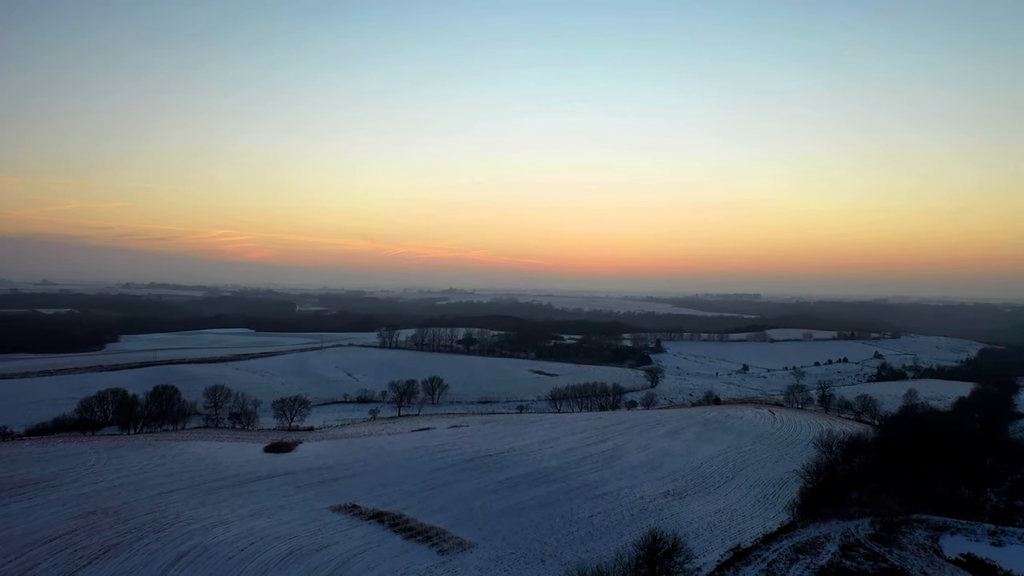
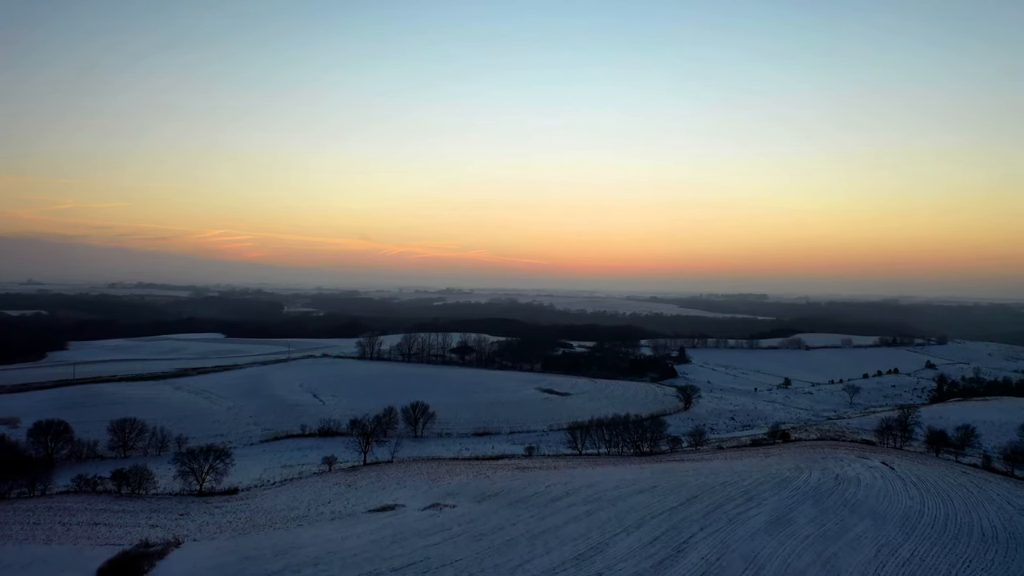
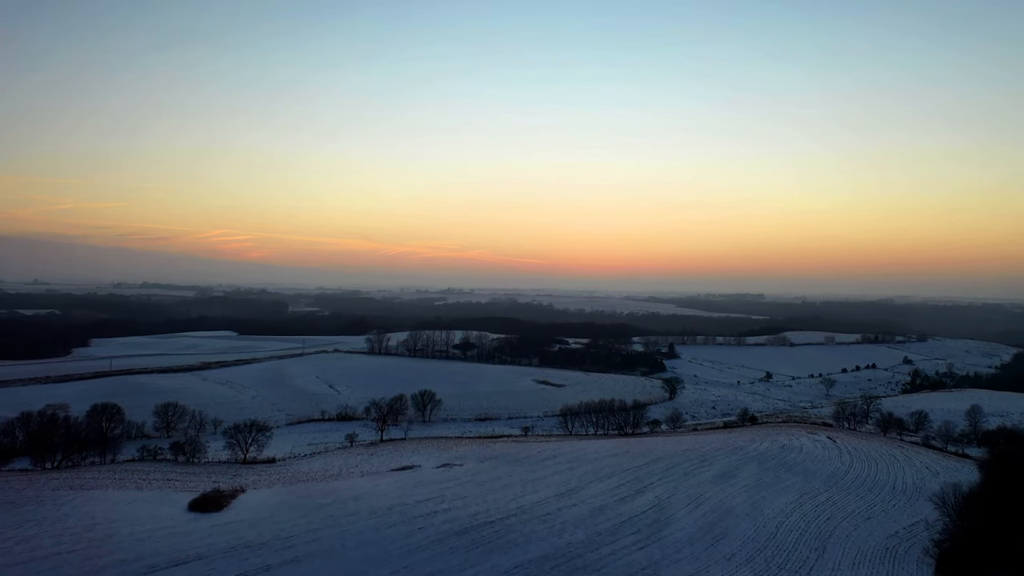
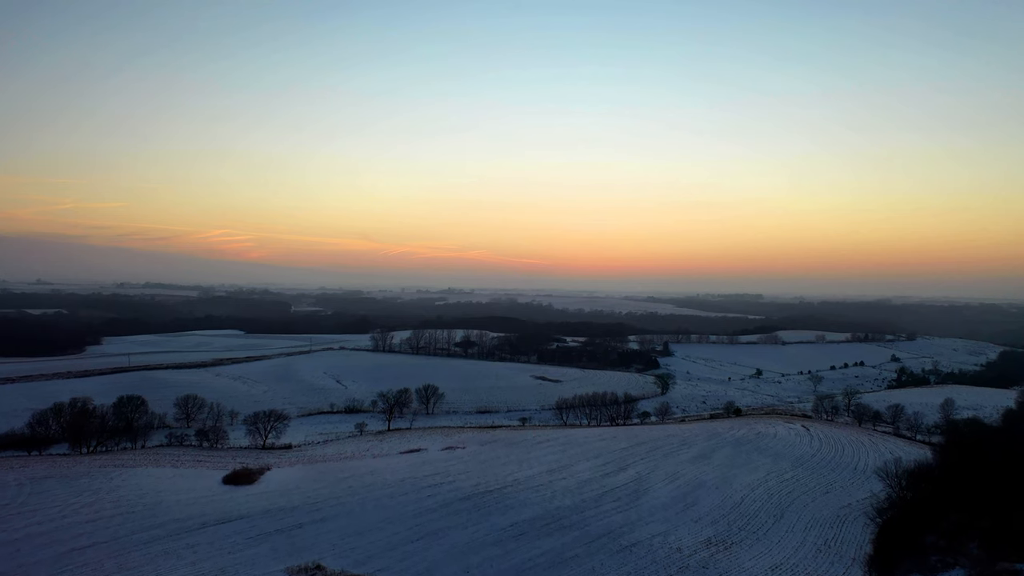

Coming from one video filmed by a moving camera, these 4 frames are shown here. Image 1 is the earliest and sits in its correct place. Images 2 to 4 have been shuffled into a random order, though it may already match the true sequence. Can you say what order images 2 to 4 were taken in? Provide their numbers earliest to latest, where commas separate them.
4, 3, 2
